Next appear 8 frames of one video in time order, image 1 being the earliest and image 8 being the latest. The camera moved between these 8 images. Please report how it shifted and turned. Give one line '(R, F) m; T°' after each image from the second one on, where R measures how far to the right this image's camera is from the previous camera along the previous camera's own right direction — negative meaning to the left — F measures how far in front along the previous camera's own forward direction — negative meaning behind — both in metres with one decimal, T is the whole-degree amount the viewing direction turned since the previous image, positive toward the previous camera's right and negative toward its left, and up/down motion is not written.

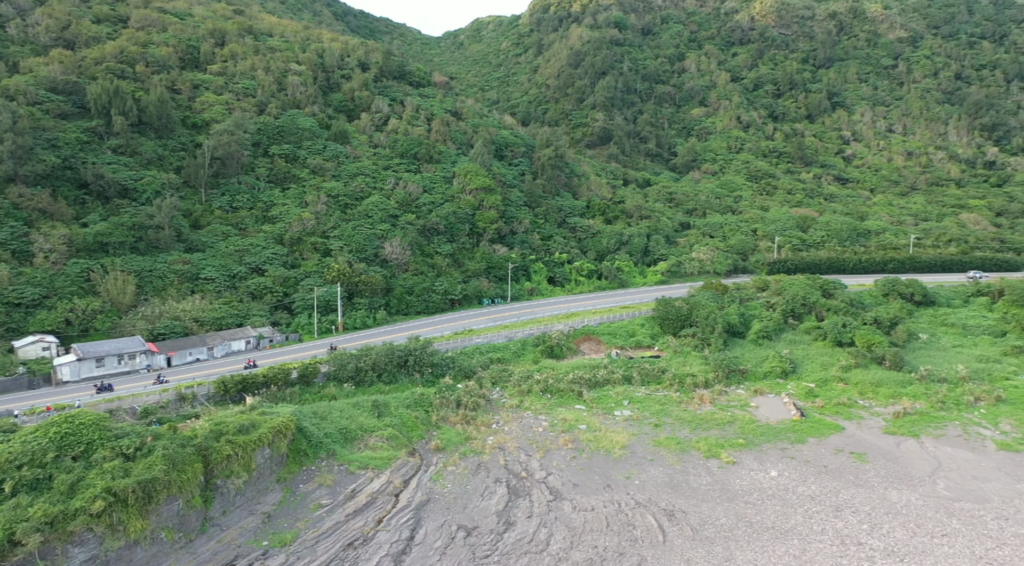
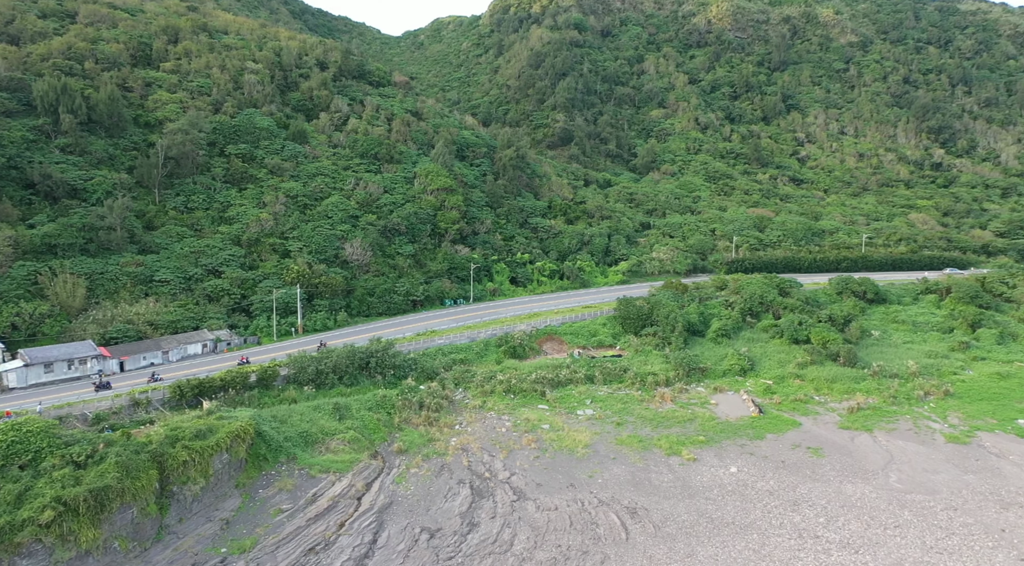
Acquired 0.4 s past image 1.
(0.0, 0.0) m; +3°
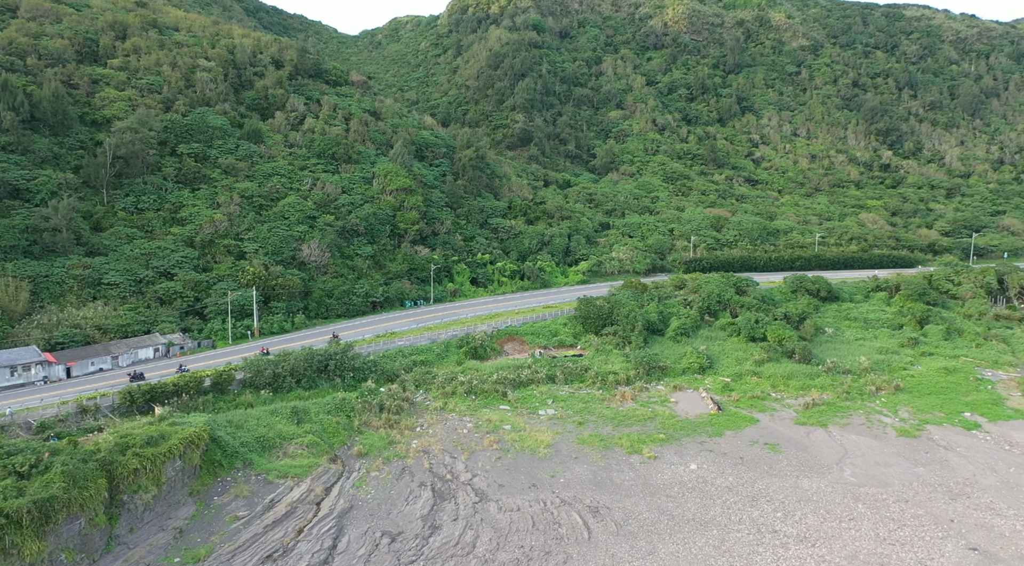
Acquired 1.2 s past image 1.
(0.0, +0.2) m; +3°
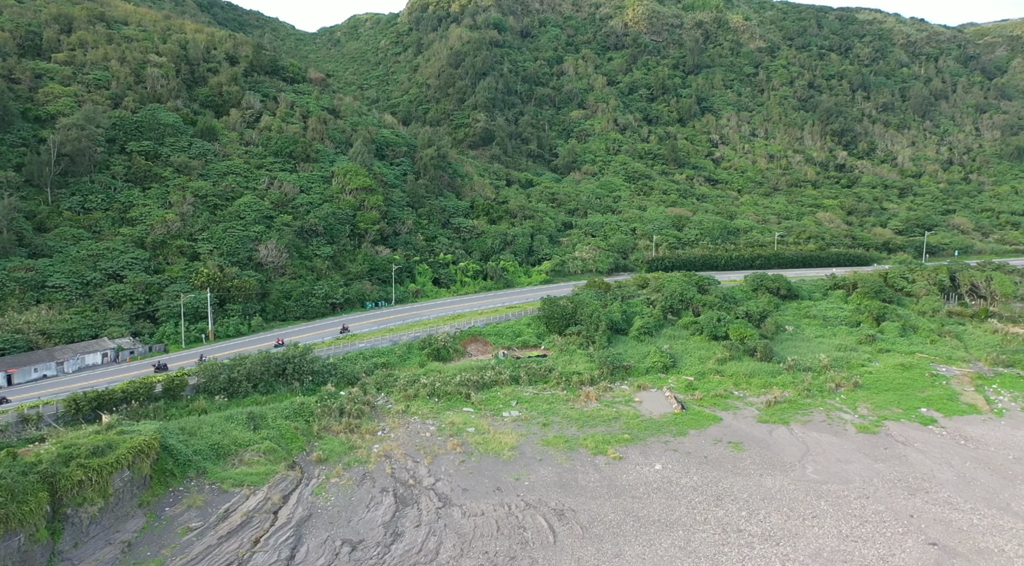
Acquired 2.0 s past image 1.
(0.0, +0.6) m; +3°
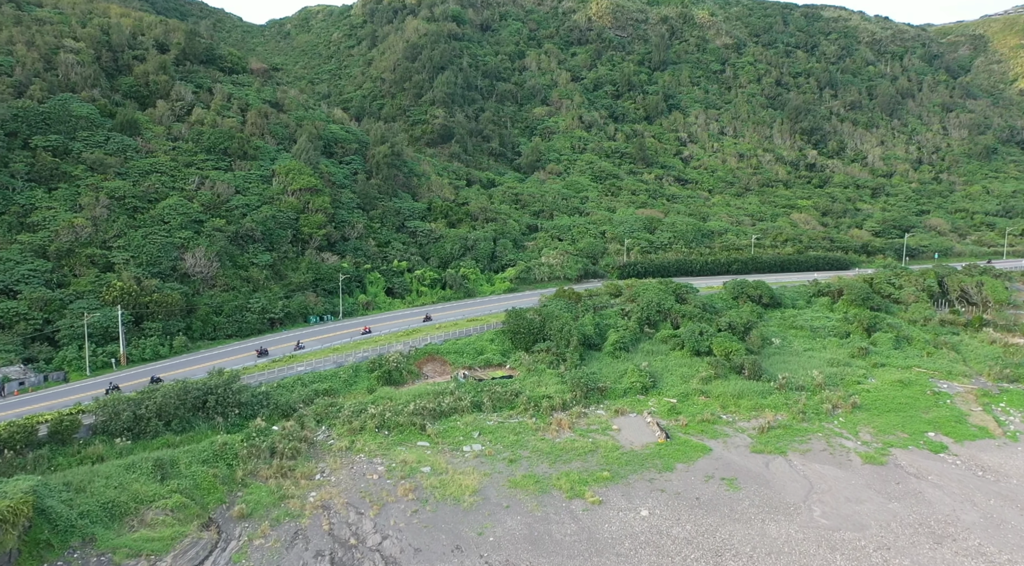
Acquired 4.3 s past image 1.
(+0.1, +5.7) m; +3°
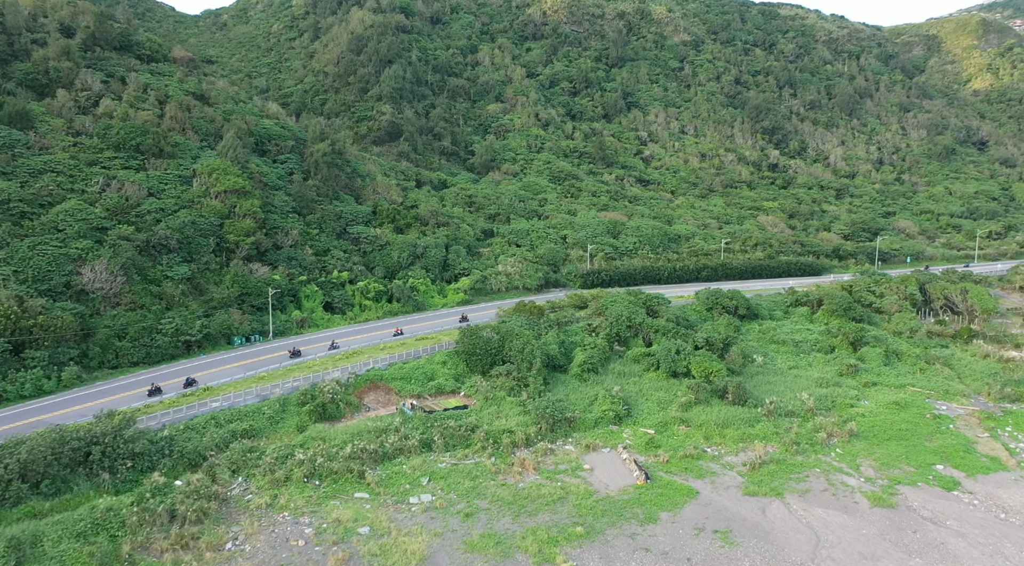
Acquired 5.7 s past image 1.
(0.0, +5.8) m; +4°
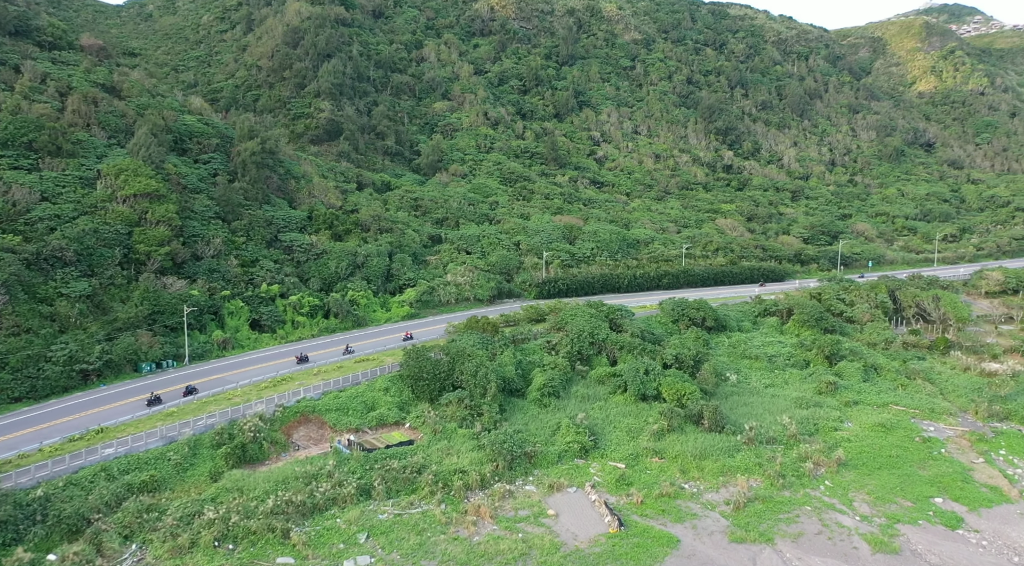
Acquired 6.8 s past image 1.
(-0.1, +4.8) m; +4°
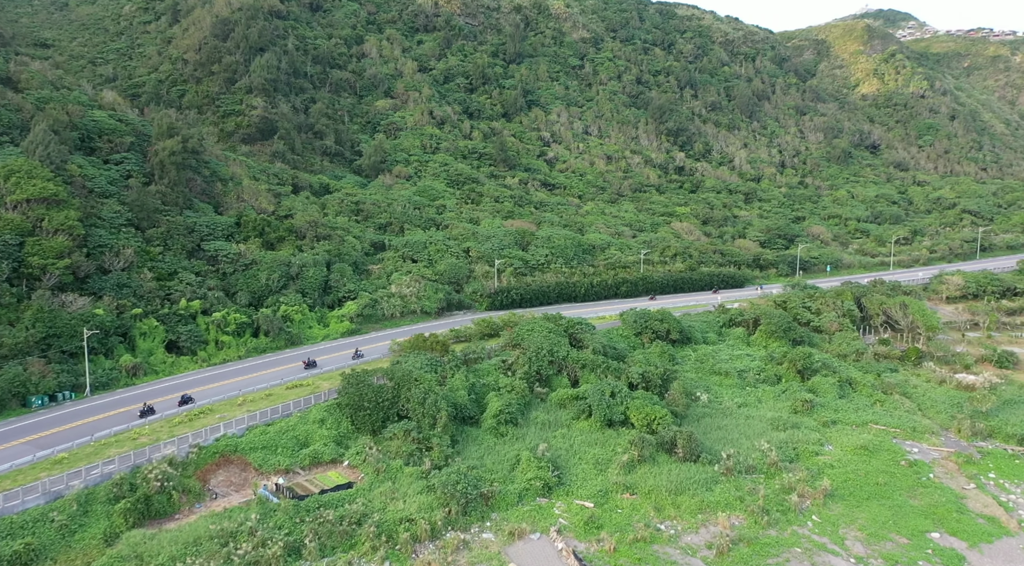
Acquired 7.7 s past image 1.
(-0.2, +4.1) m; +4°
